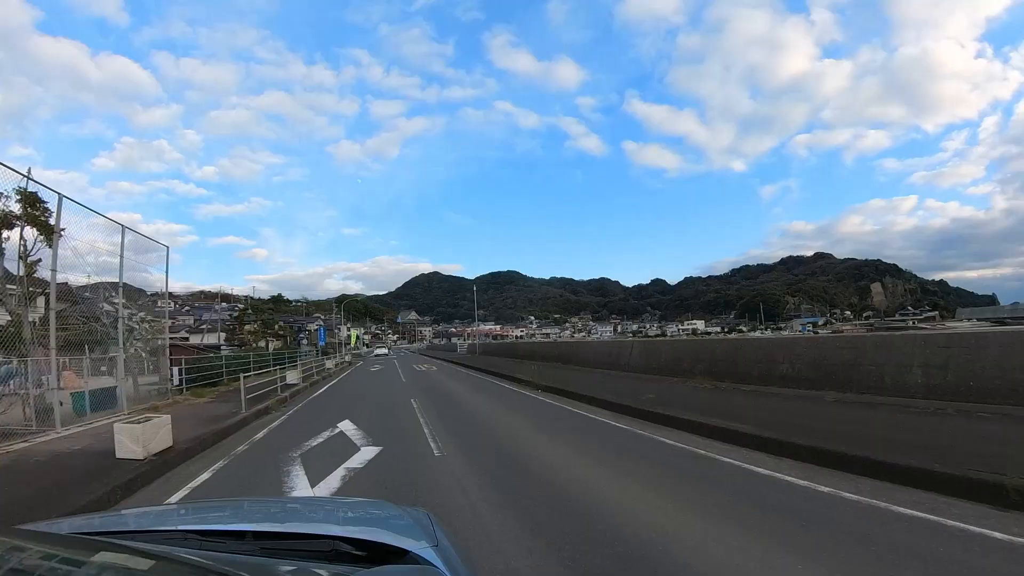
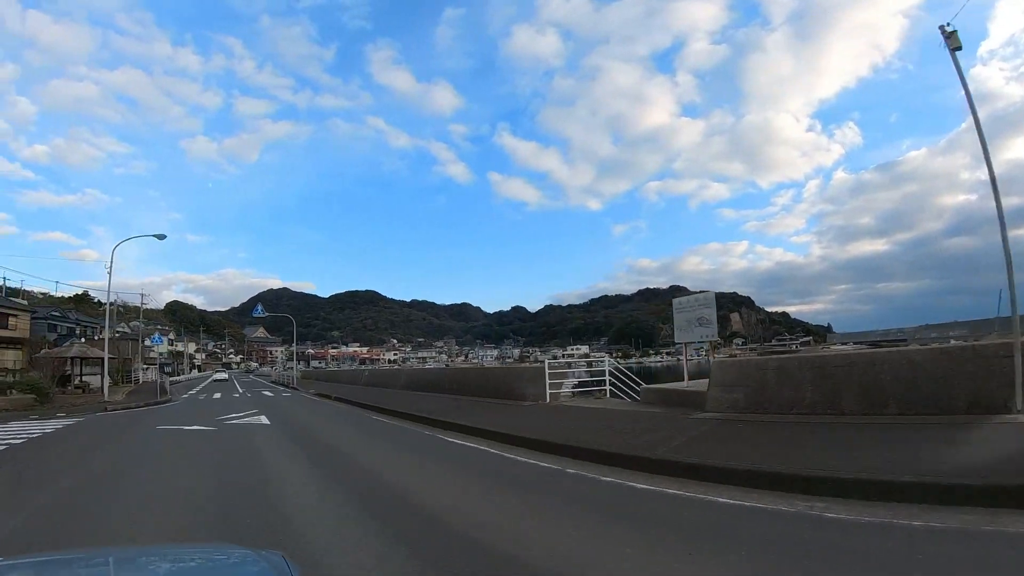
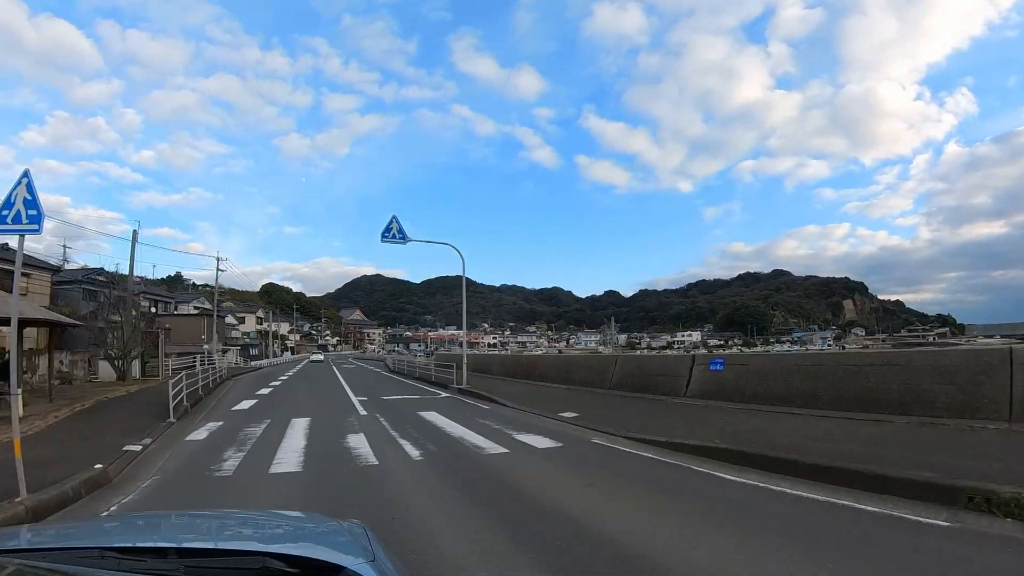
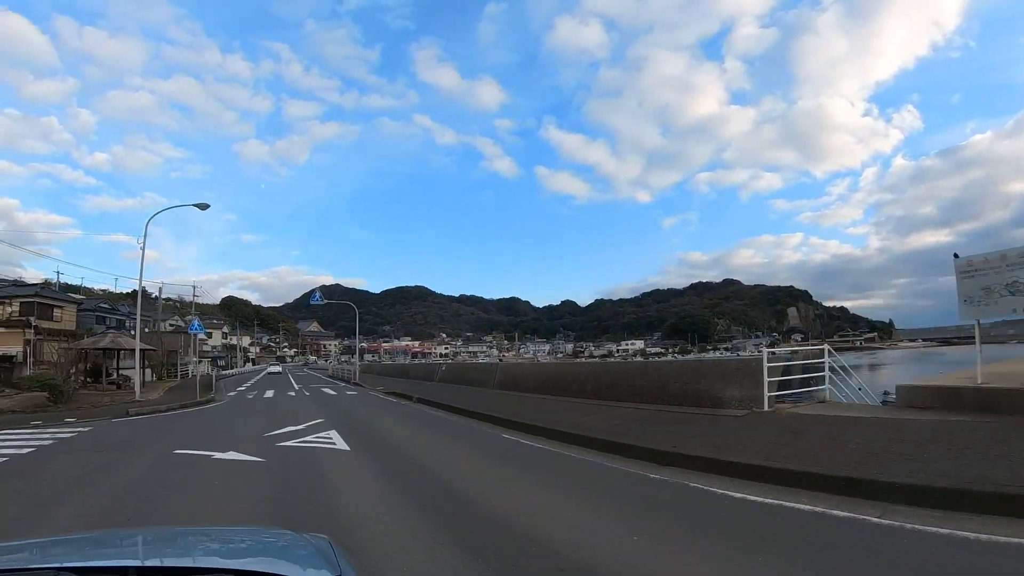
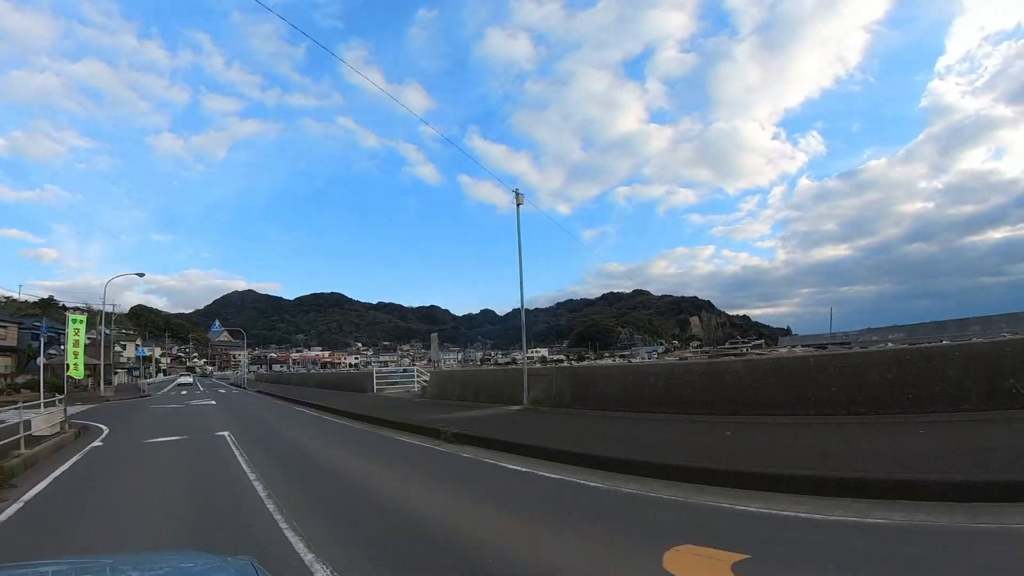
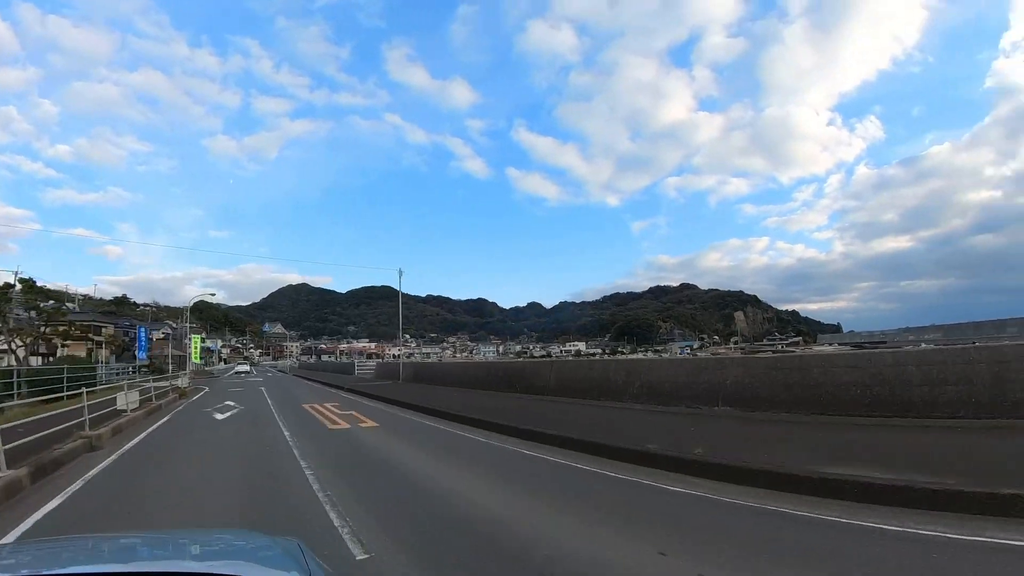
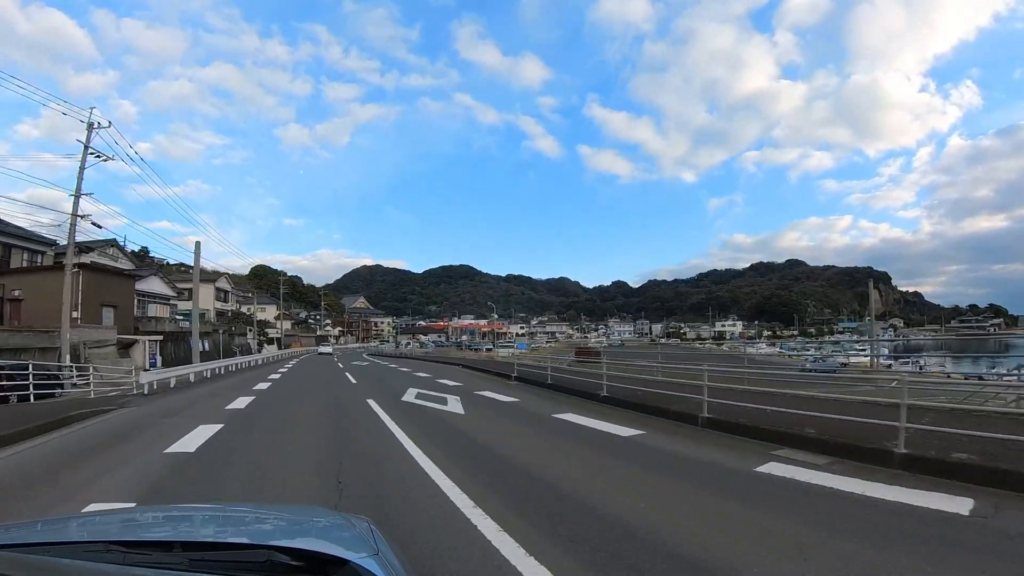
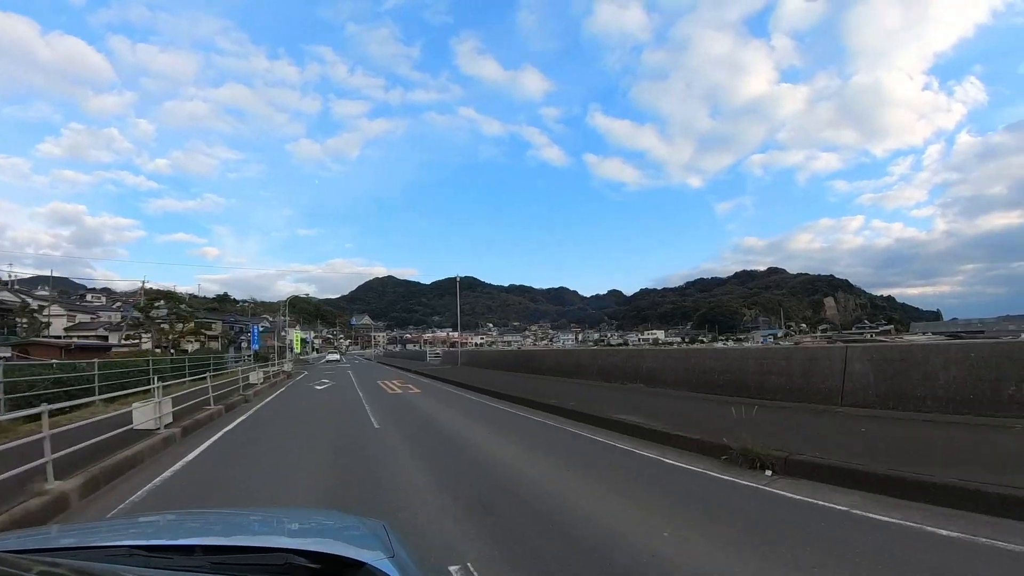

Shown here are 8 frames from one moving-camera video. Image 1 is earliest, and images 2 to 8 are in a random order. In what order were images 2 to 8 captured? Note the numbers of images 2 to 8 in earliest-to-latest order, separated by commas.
8, 6, 5, 2, 4, 3, 7
